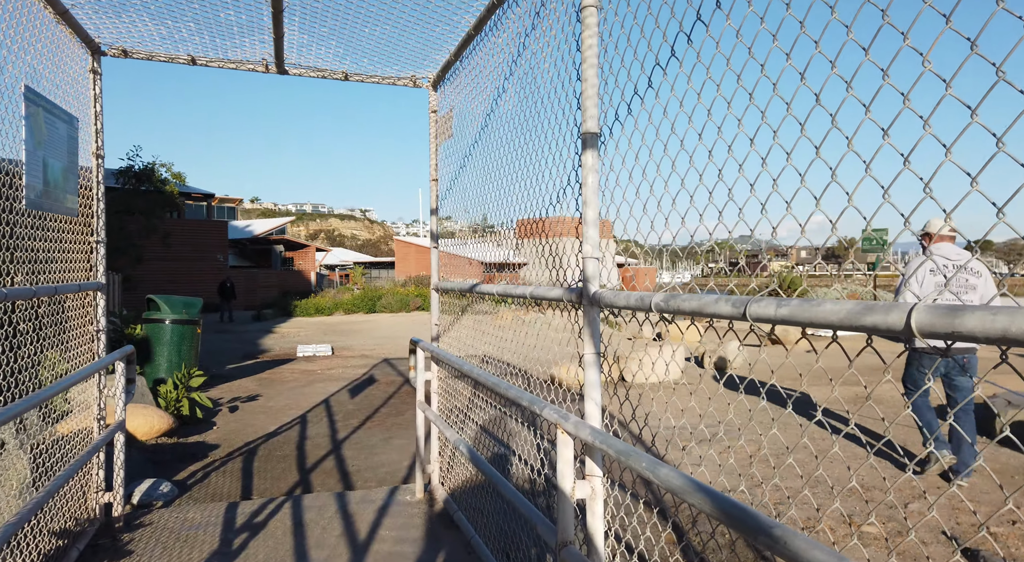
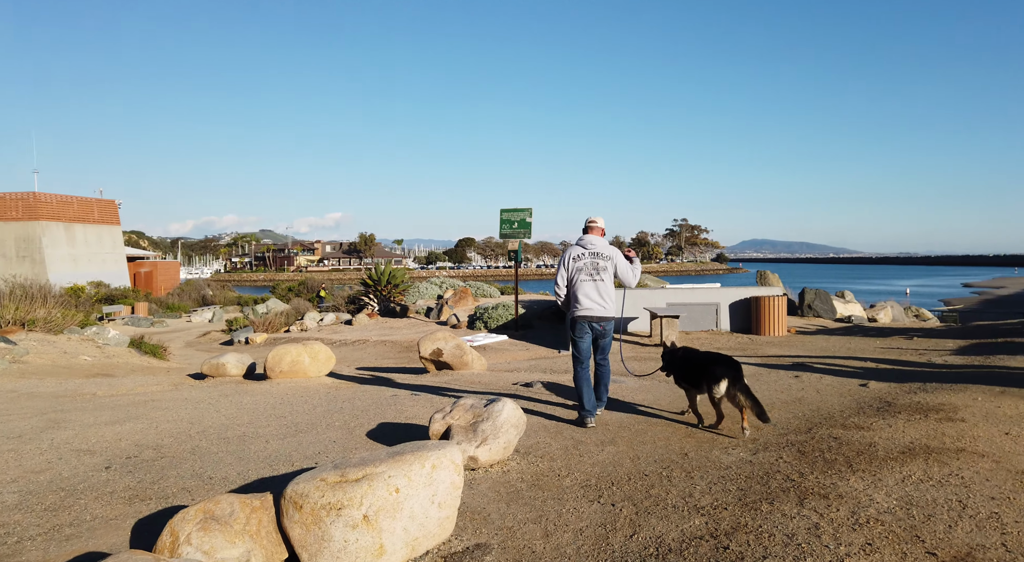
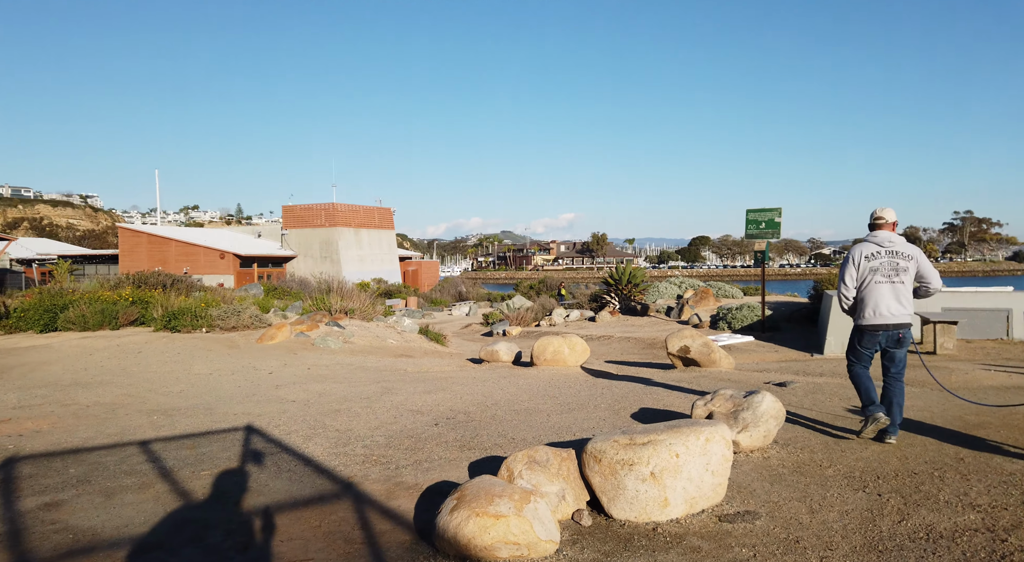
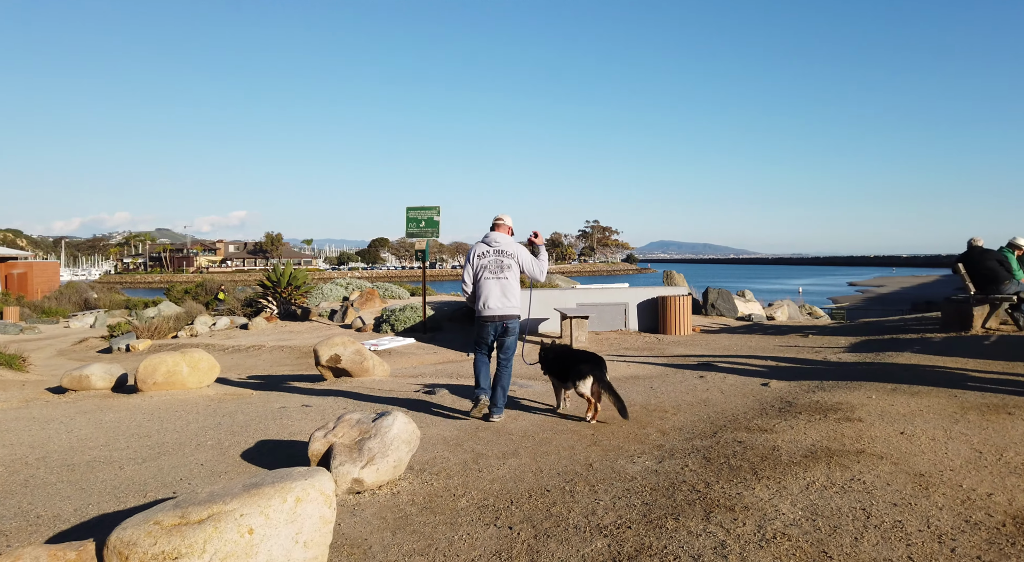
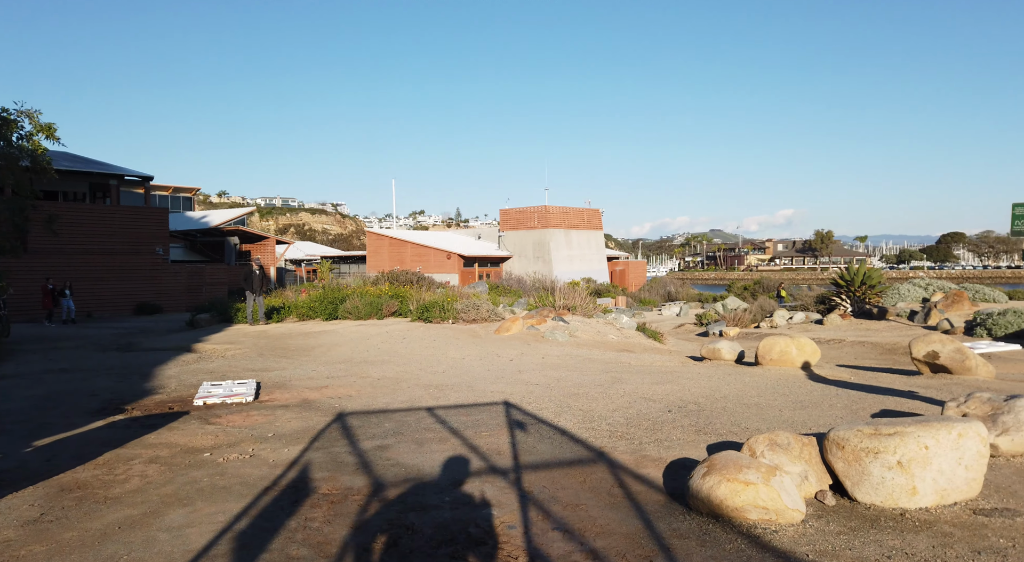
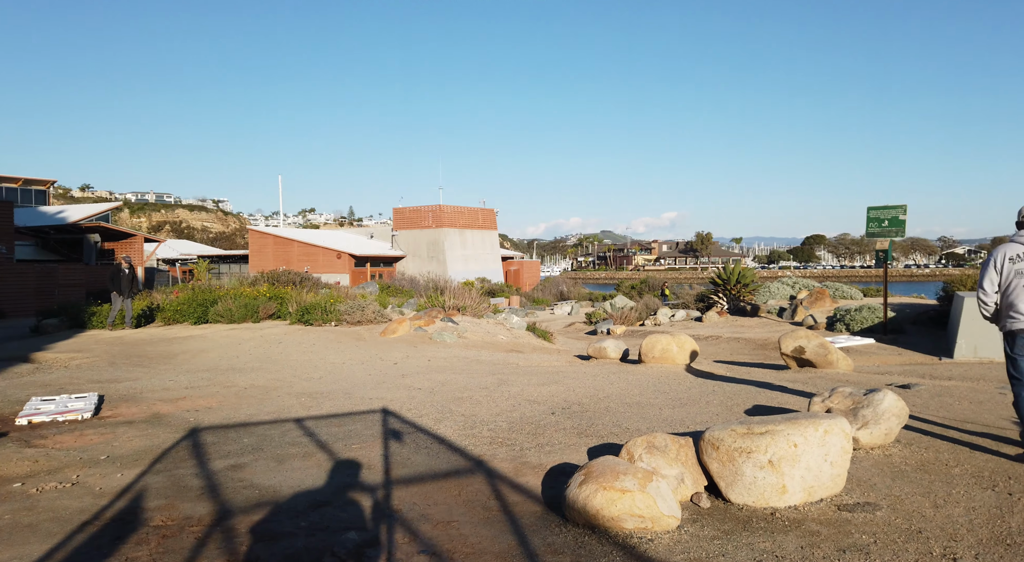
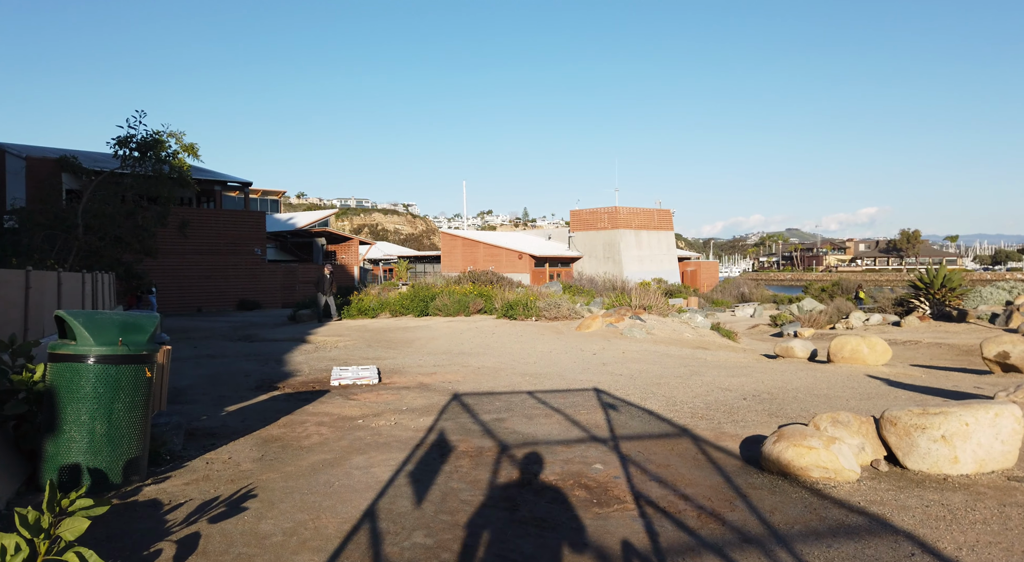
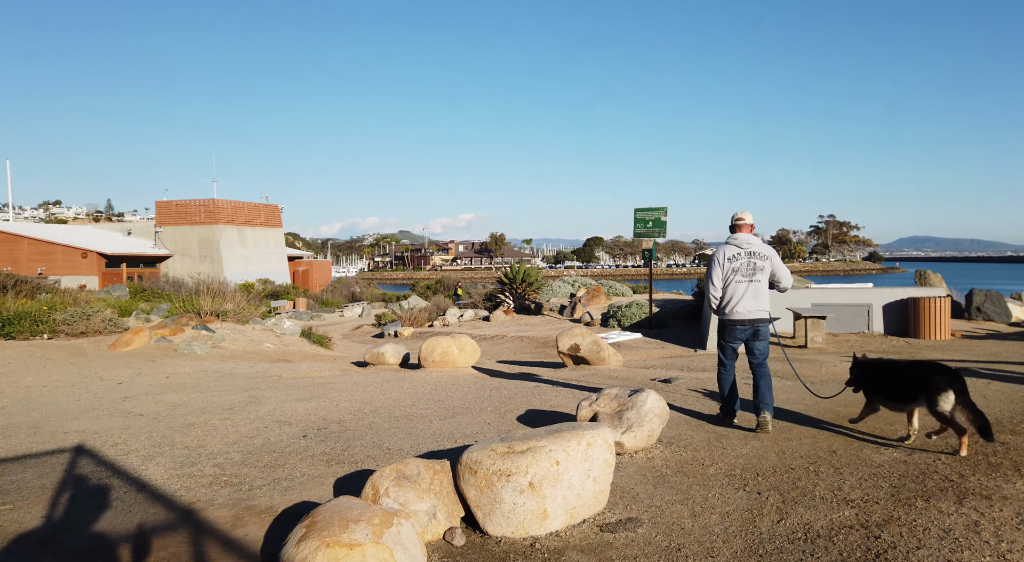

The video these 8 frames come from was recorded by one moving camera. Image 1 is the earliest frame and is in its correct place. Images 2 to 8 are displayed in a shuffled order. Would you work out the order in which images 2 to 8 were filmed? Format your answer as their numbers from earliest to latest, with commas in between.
7, 5, 6, 3, 8, 2, 4
